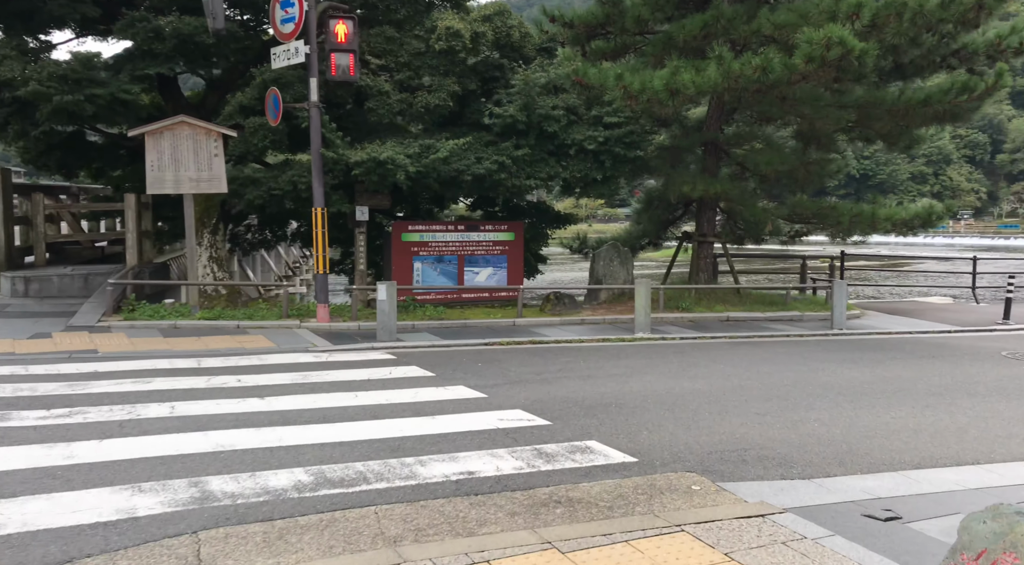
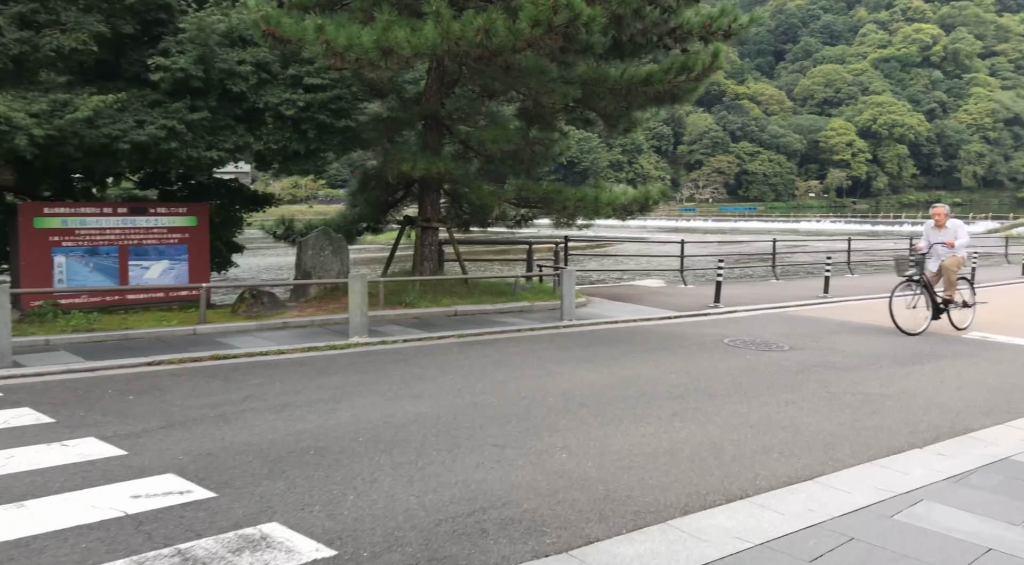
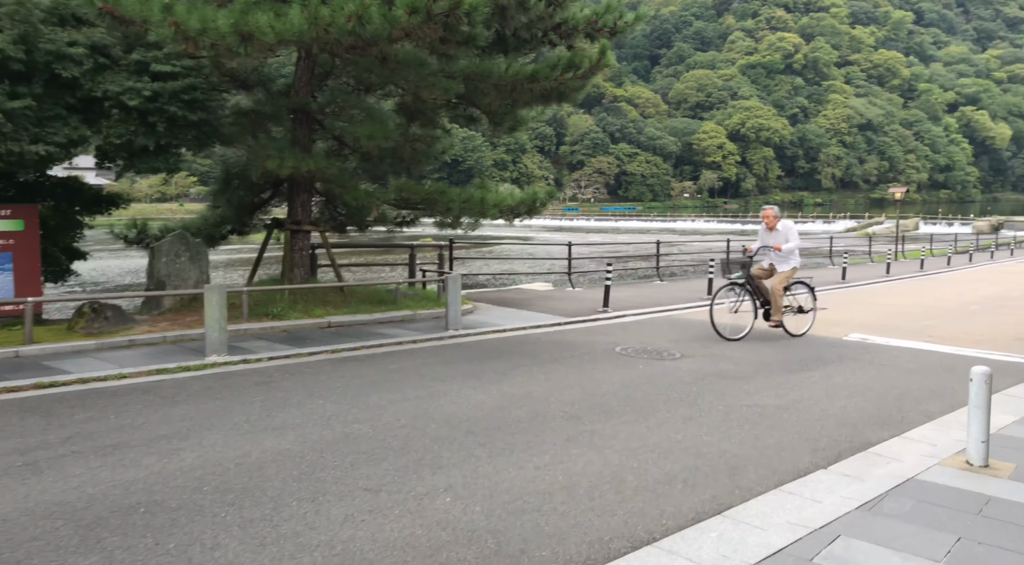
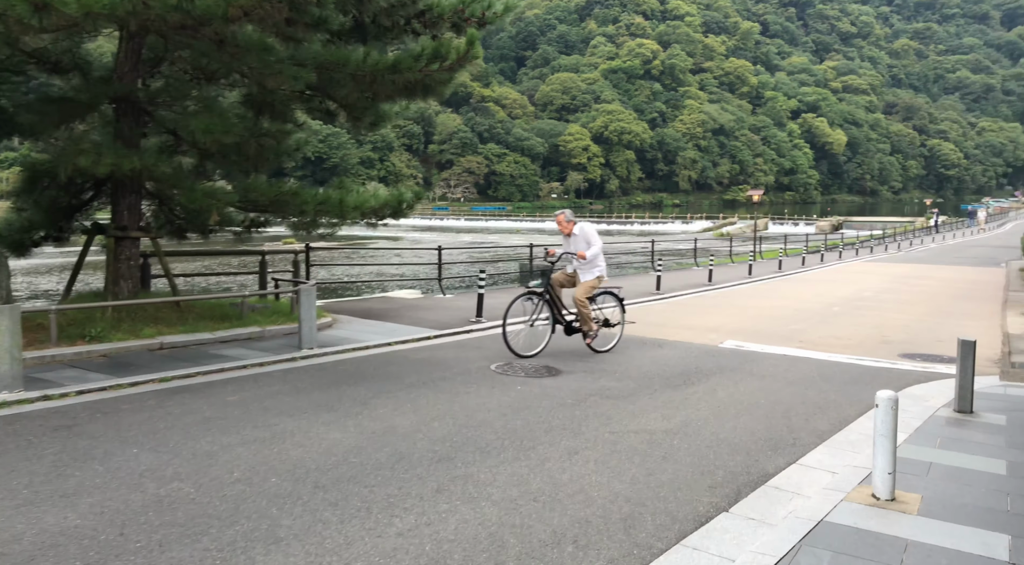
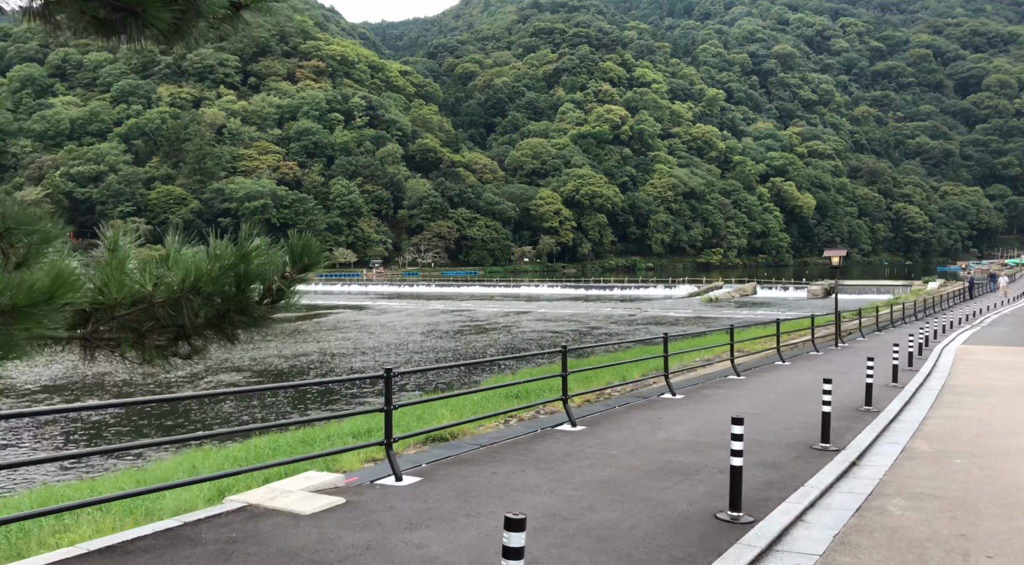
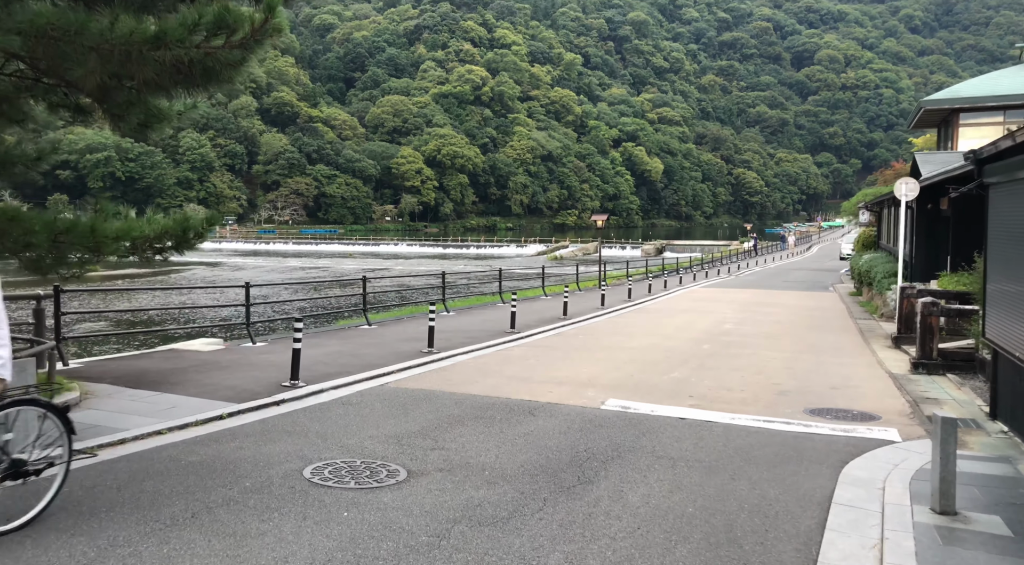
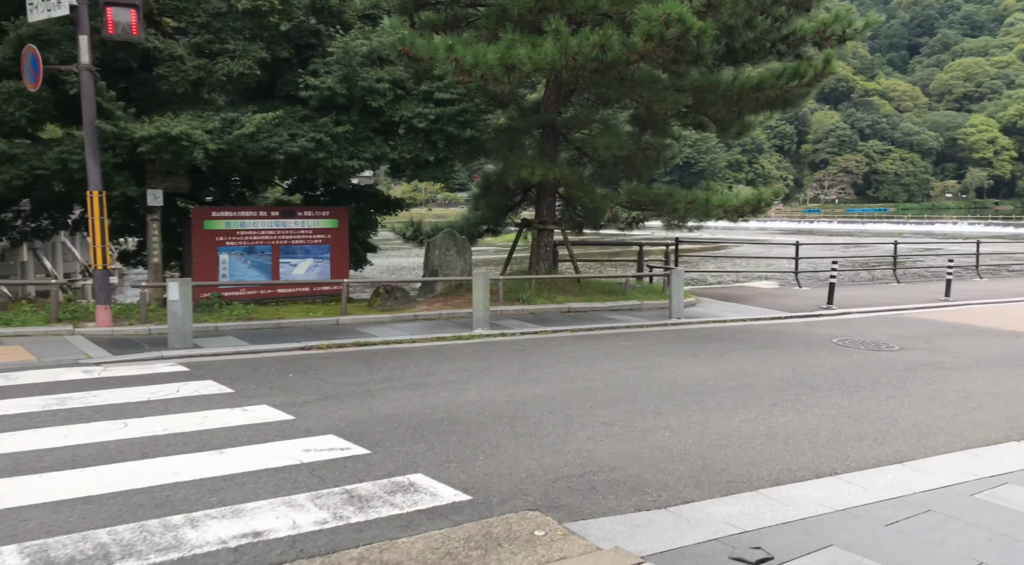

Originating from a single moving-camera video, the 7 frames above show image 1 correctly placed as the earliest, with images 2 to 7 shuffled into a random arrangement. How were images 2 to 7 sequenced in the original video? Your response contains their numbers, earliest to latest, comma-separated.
7, 2, 3, 4, 6, 5
